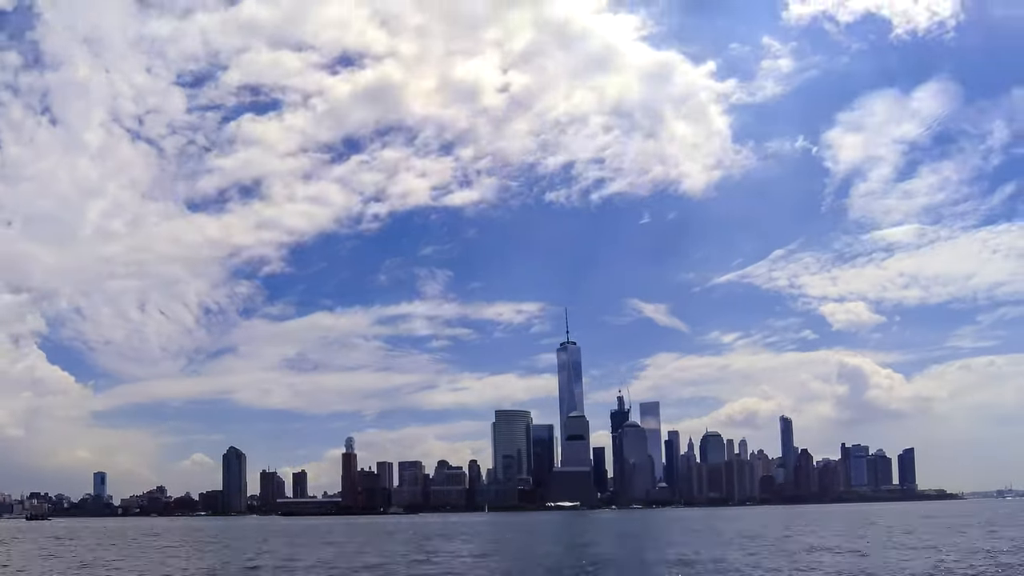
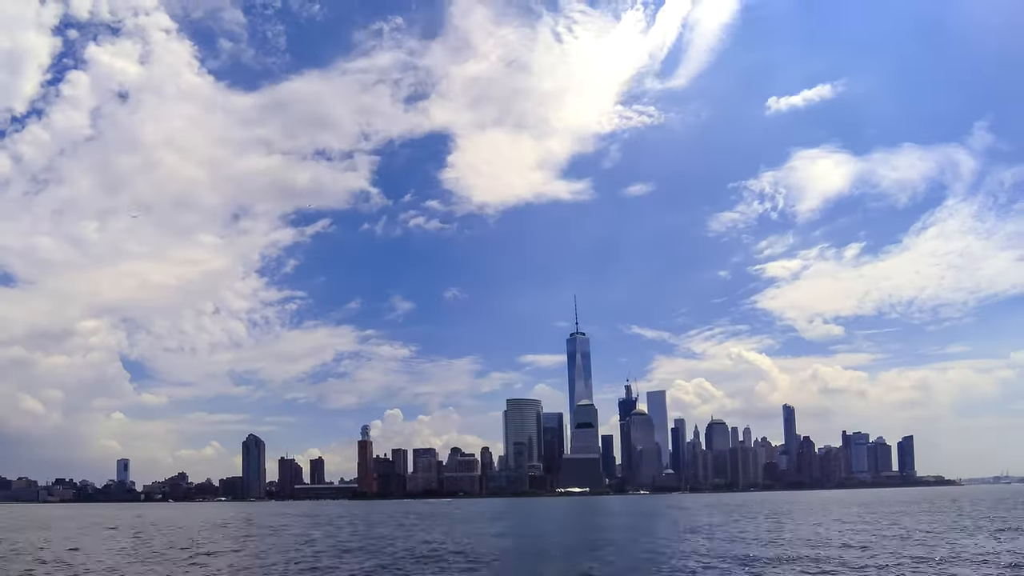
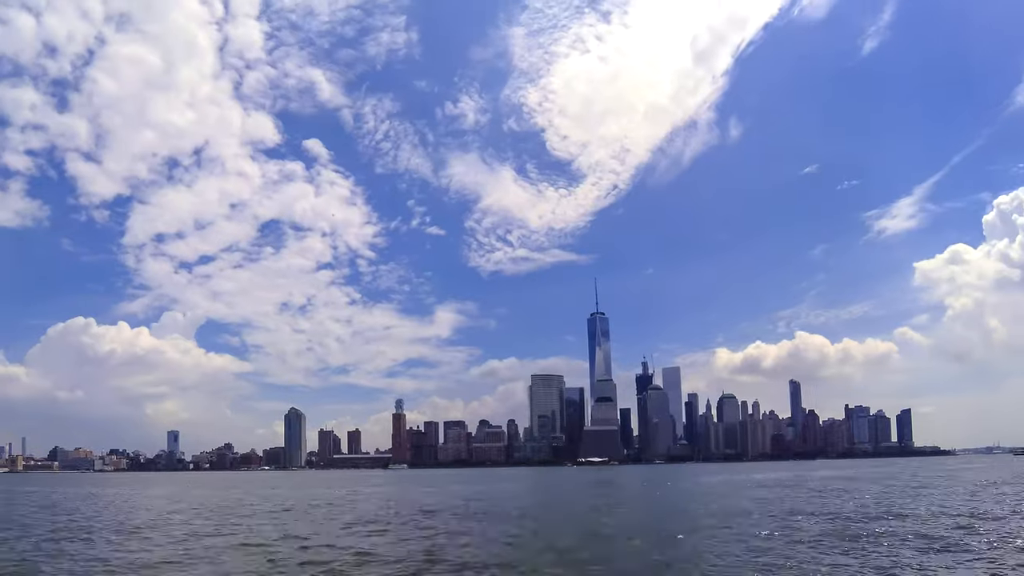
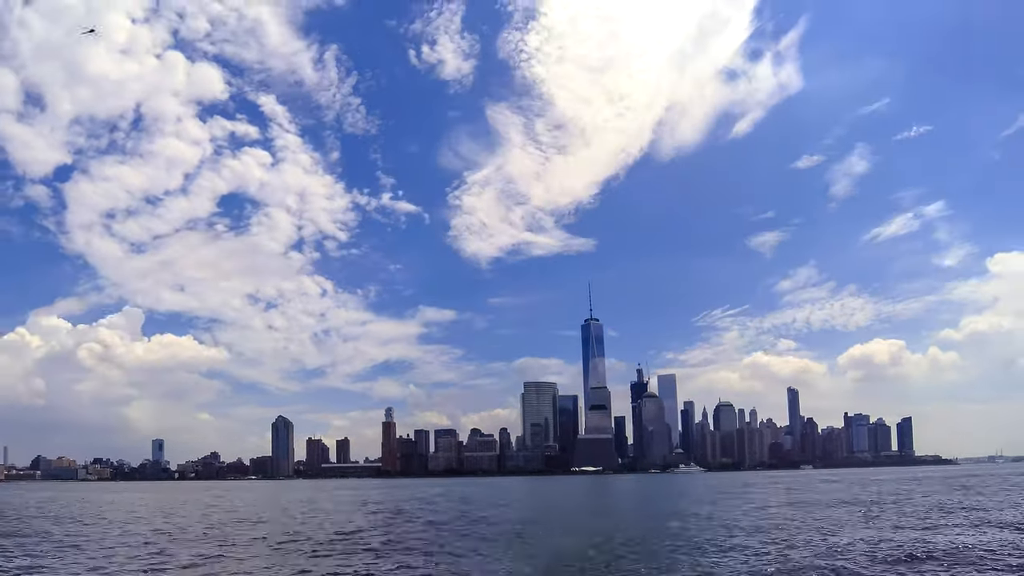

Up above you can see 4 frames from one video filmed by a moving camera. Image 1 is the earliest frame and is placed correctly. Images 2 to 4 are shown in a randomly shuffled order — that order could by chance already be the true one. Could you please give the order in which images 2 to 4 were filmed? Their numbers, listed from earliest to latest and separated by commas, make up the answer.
2, 4, 3
